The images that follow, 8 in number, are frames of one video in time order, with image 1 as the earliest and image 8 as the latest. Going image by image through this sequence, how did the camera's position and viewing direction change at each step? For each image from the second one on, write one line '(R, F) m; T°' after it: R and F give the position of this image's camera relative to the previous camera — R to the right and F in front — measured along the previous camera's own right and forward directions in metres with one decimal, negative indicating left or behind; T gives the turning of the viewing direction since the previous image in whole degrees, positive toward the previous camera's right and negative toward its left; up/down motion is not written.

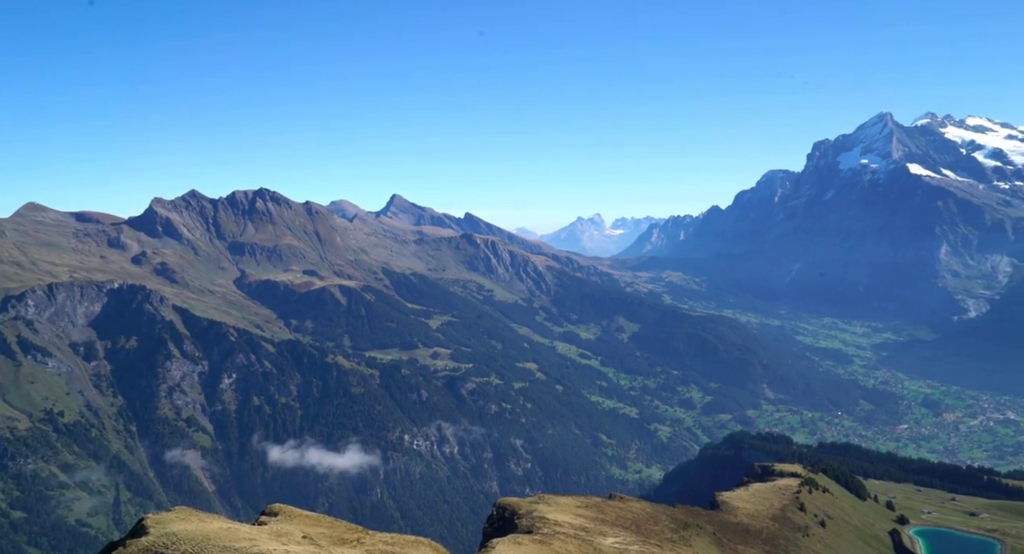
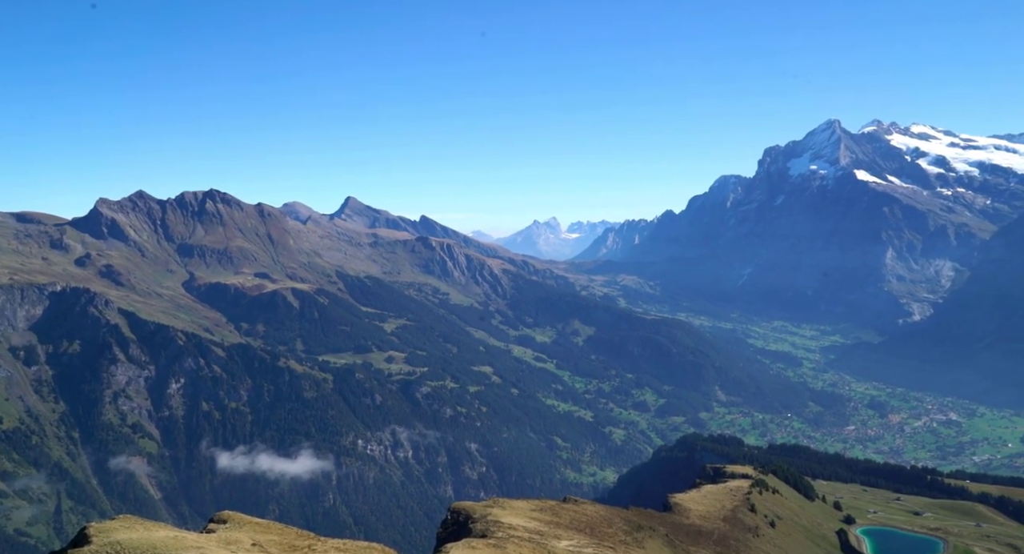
(+21.2, -18.3) m; +1°
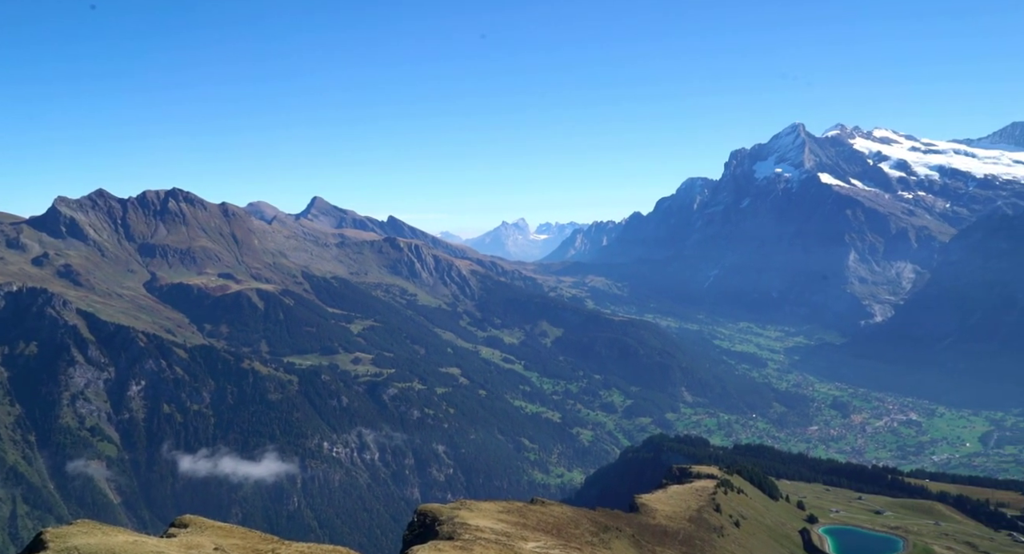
(0.0, +1.6) m; +2°
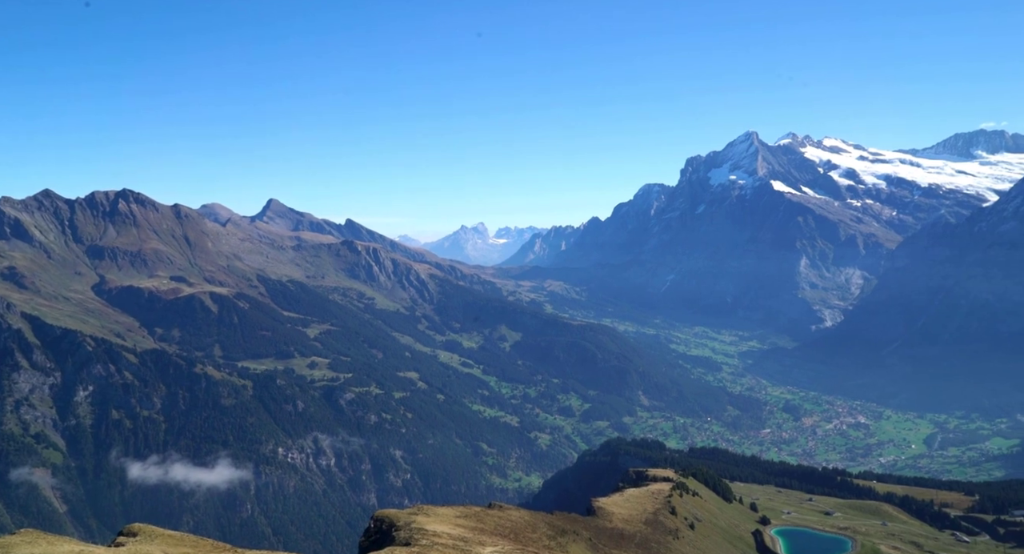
(-4.5, -0.5) m; +3°
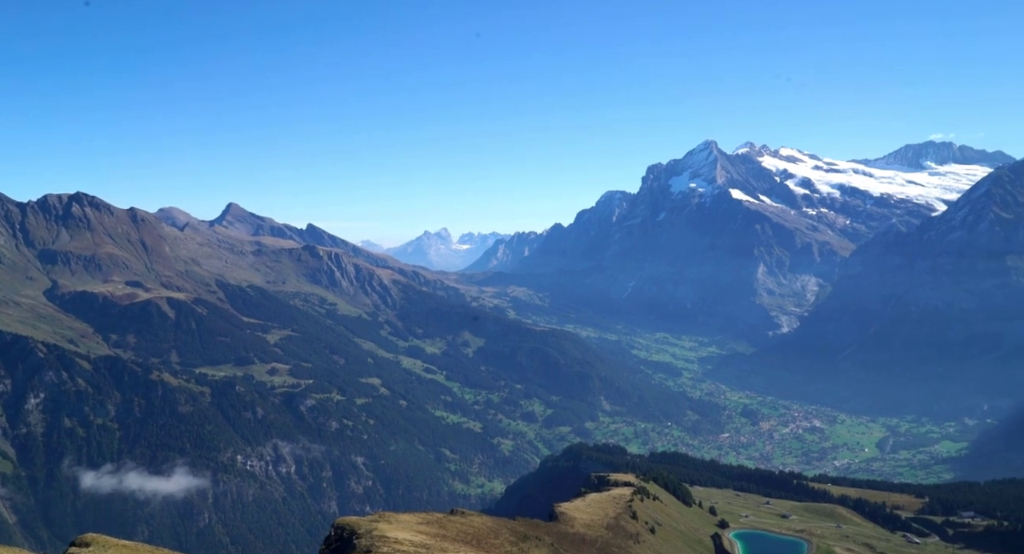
(-4.1, -0.7) m; +3°
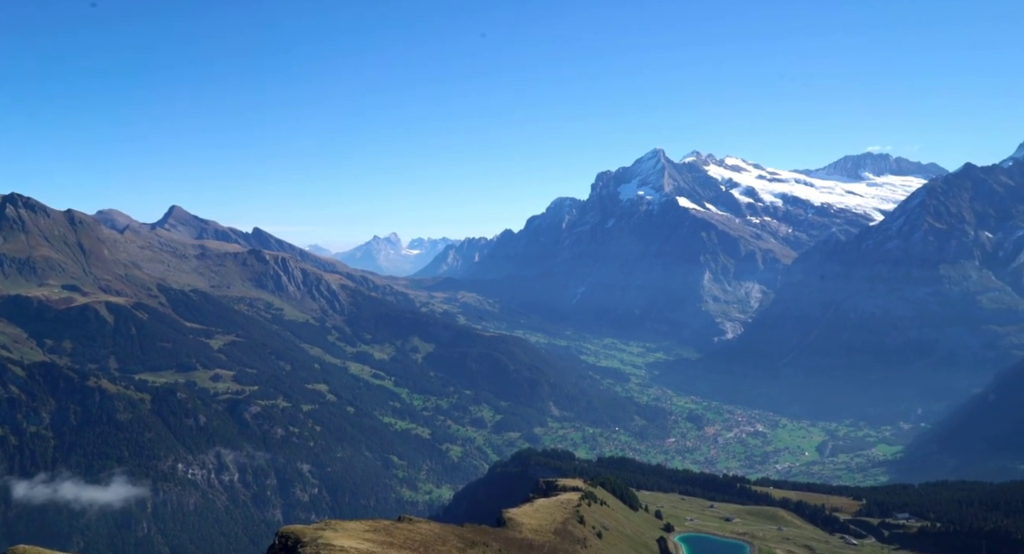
(-1.3, +1.3) m; +3°
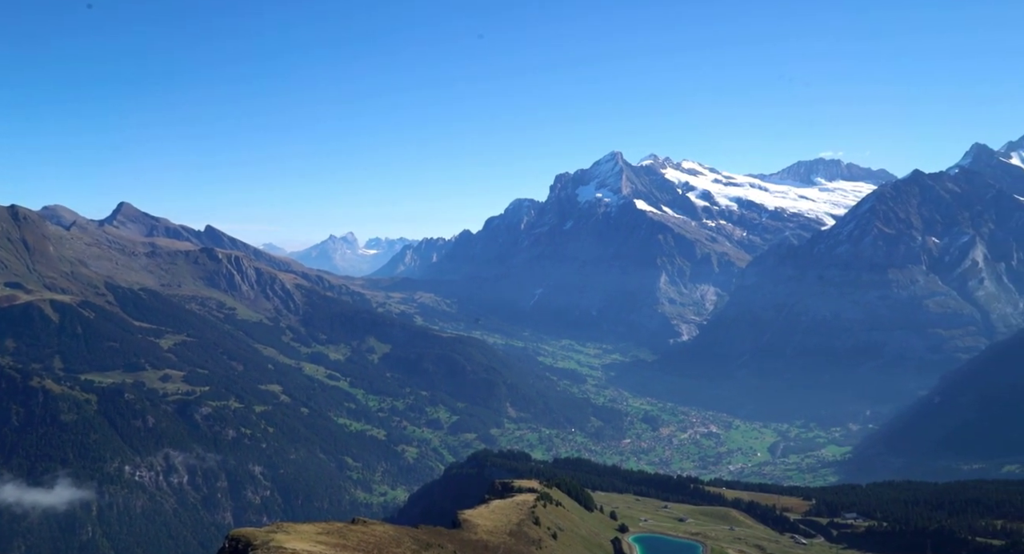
(+0.9, +2.1) m; +2°
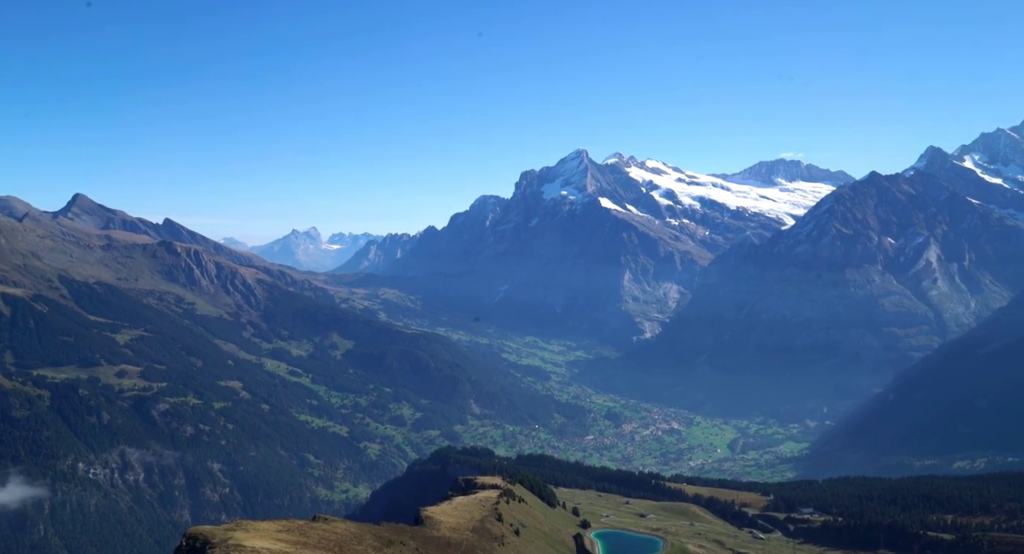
(+0.3, +1.8) m; +2°
